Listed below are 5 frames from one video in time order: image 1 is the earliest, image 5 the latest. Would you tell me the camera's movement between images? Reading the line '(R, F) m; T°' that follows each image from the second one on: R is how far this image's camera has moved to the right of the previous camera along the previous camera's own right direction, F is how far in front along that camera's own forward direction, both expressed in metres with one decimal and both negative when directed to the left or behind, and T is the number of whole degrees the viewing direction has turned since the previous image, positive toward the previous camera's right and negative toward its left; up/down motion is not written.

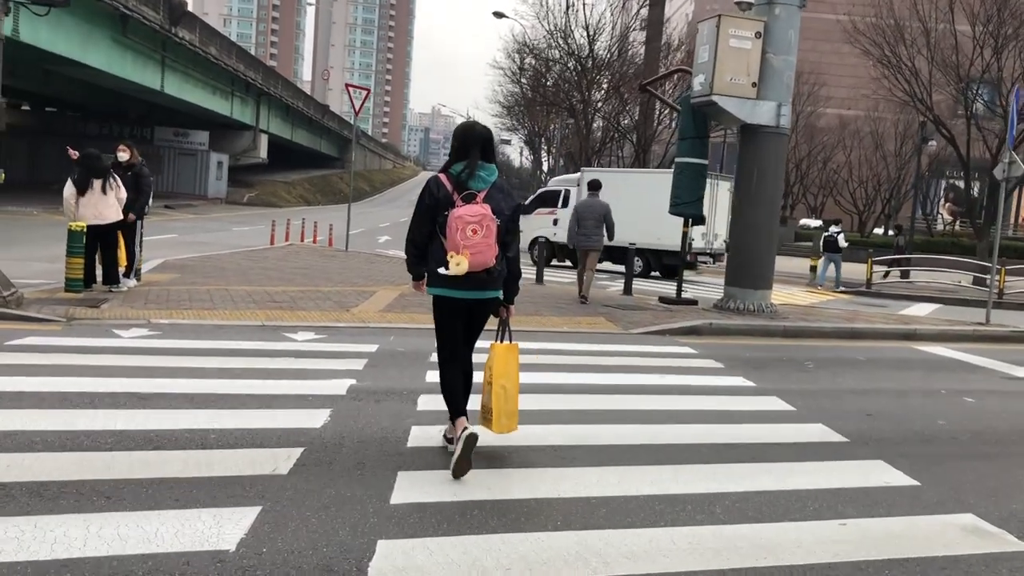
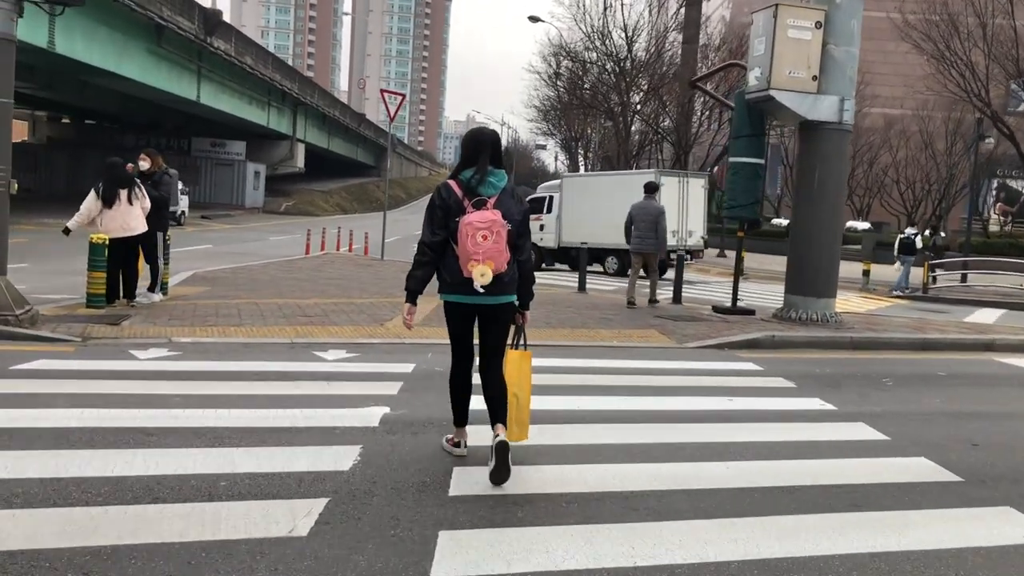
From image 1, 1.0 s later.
(-0.1, +0.7) m; -2°
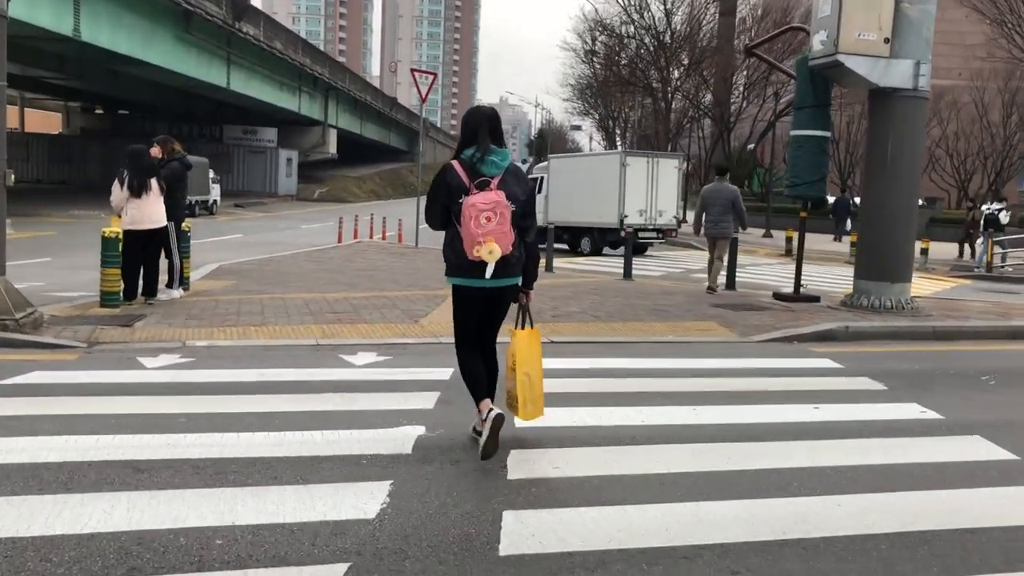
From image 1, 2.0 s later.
(-0.1, +0.9) m; -2°
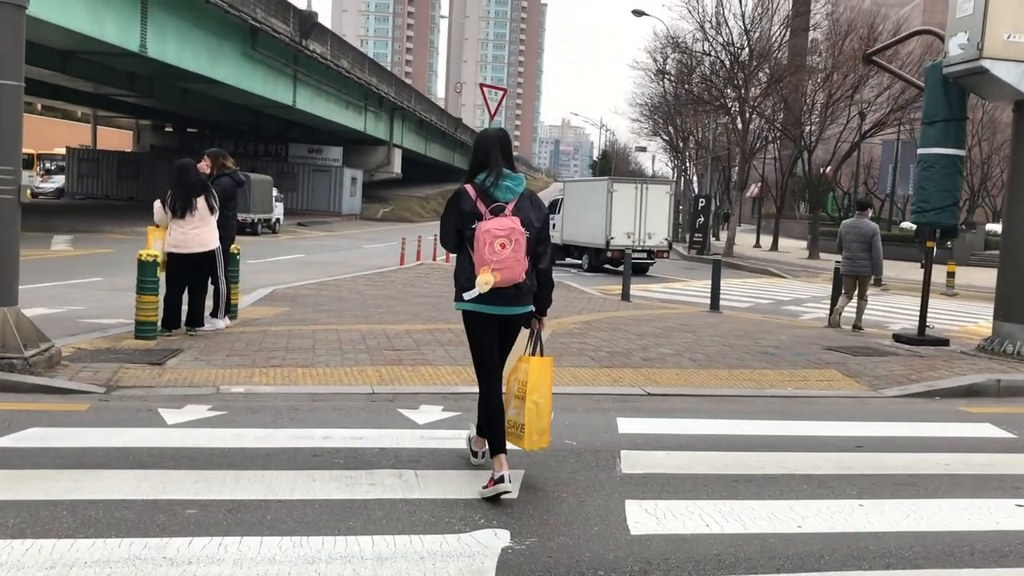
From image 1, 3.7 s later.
(-0.2, +1.3) m; -4°
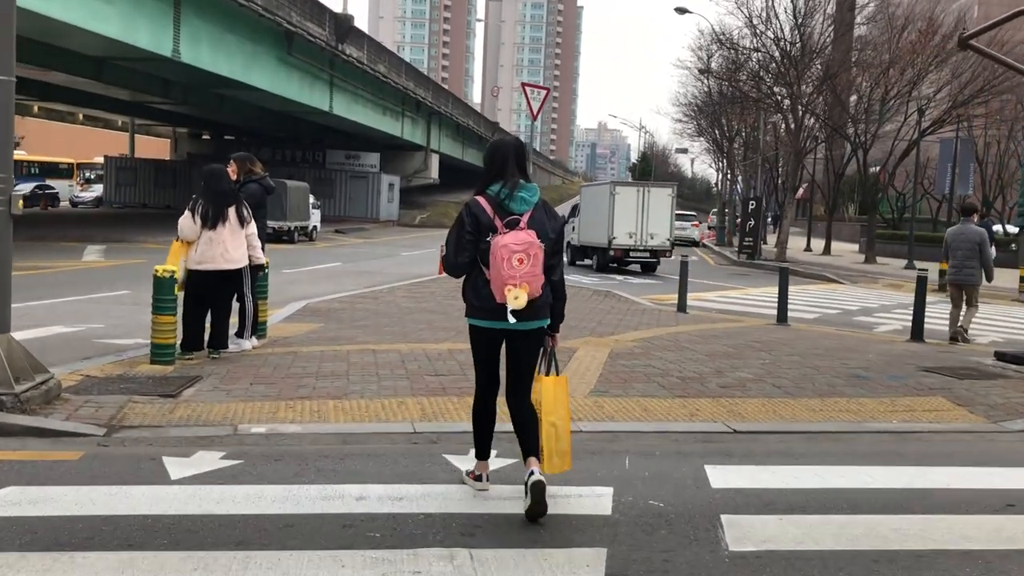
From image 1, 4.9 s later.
(-0.2, +1.0) m; -2°
